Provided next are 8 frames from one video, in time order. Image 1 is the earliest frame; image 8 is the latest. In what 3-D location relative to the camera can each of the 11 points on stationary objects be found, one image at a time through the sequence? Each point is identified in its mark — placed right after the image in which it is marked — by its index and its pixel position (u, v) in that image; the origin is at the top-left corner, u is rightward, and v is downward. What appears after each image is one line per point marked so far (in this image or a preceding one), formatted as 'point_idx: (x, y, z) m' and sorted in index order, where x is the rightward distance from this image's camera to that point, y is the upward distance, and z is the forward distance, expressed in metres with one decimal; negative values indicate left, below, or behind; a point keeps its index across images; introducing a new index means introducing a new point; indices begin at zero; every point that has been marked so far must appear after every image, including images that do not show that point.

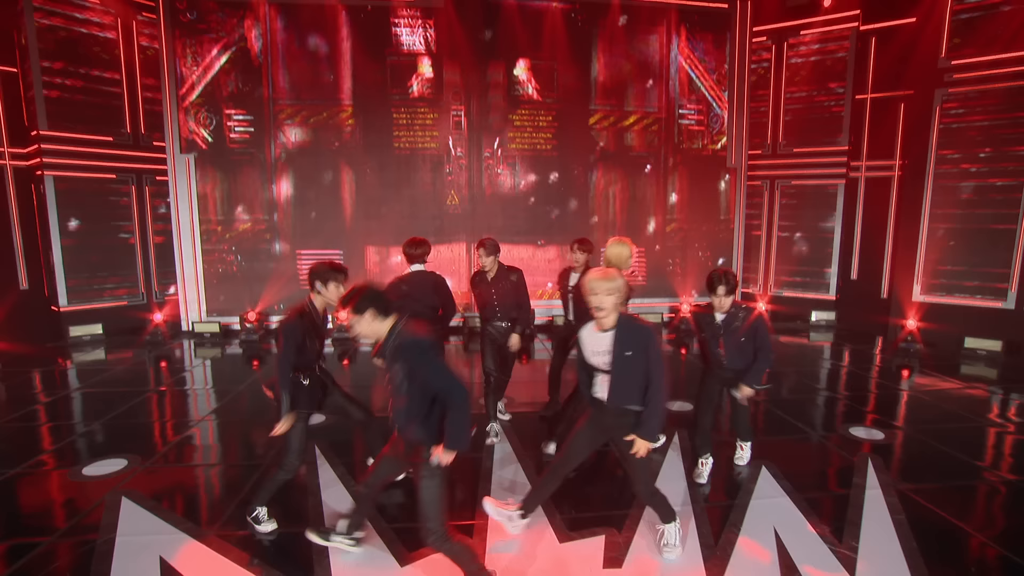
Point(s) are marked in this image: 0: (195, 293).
0: (-5.8, -0.1, +9.4) m
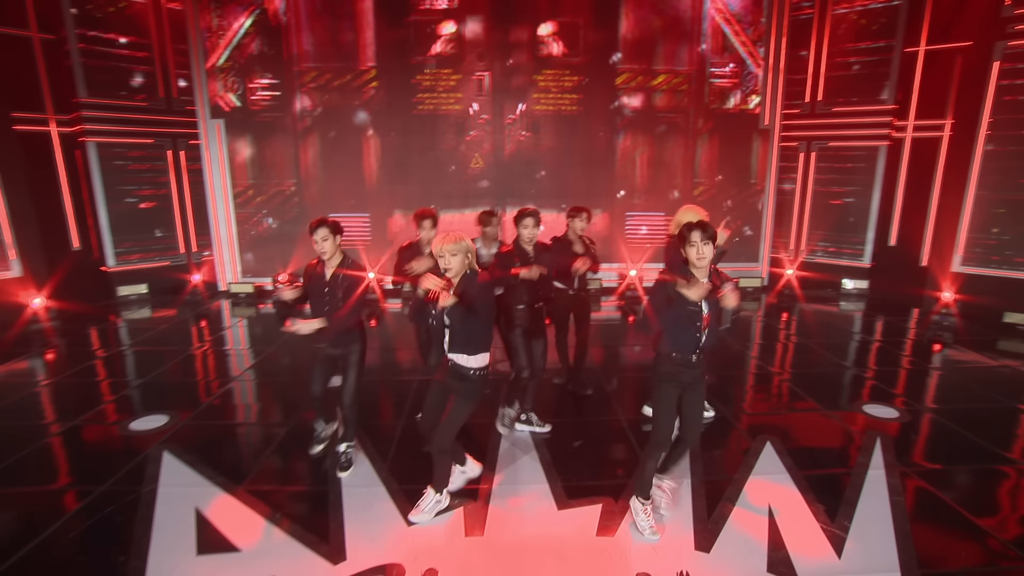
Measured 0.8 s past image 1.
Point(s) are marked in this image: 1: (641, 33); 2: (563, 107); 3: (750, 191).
0: (-5.4, +0.6, +9.9) m
1: (+2.3, +4.5, +9.1) m
2: (+0.9, +3.3, +9.3) m
3: (+4.5, +1.8, +9.7) m
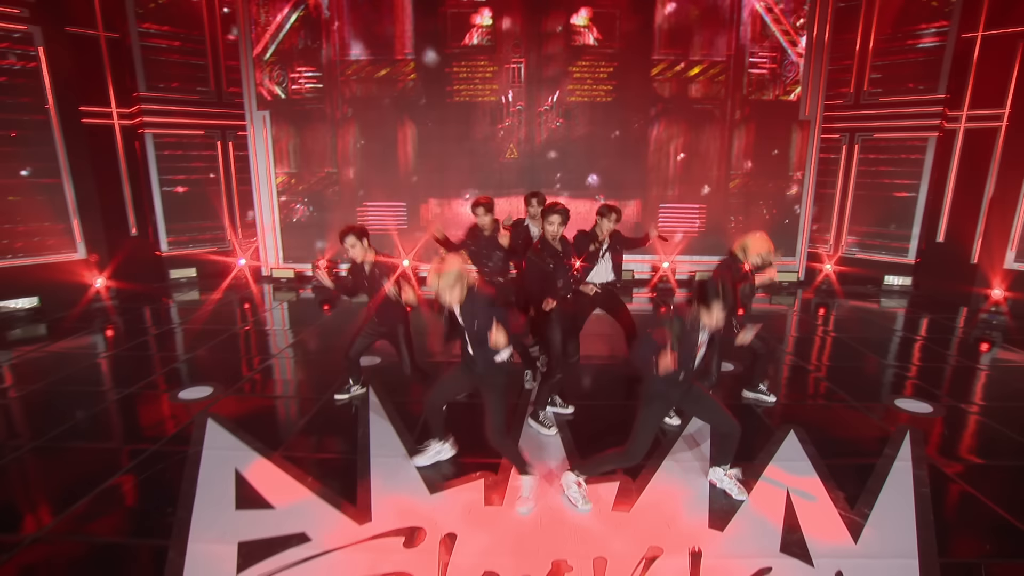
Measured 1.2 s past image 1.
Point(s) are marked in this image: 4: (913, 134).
0: (-4.8, +0.9, +10.3) m
1: (+2.9, +4.6, +9.0) m
2: (+1.5, +3.4, +9.3) m
3: (+5.1, +1.9, +9.4) m
4: (+6.8, +2.6, +8.7) m
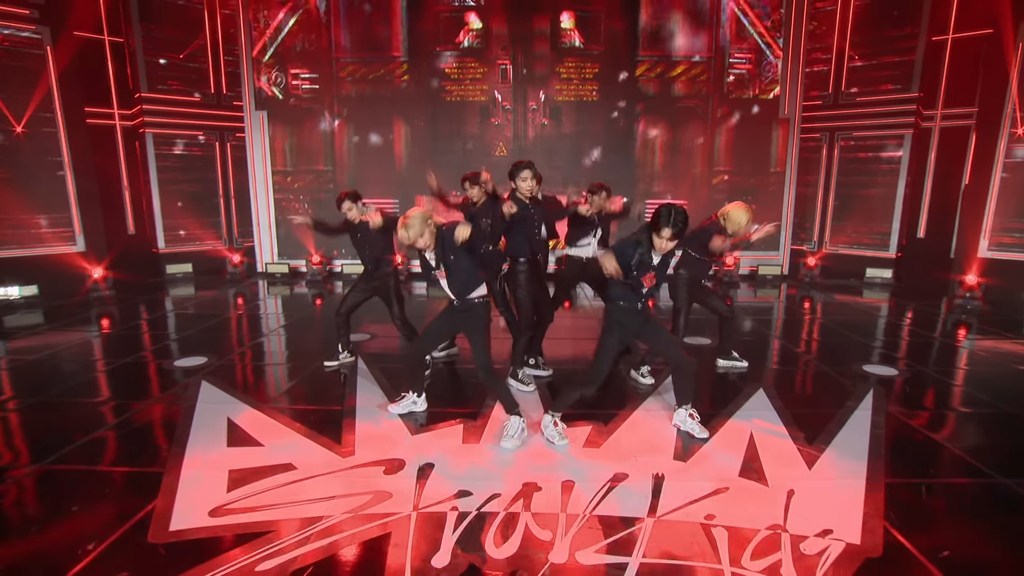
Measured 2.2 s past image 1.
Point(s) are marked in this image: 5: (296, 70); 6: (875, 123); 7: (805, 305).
0: (-5.0, +1.0, +10.5) m
1: (+2.7, +4.7, +9.3) m
2: (+1.3, +3.6, +9.7) m
3: (+4.9, +2.0, +9.7) m
4: (+6.6, +2.7, +9.0) m
5: (-4.1, +4.2, +9.8) m
6: (+6.4, +2.9, +9.0) m
7: (+4.9, -0.3, +8.8) m
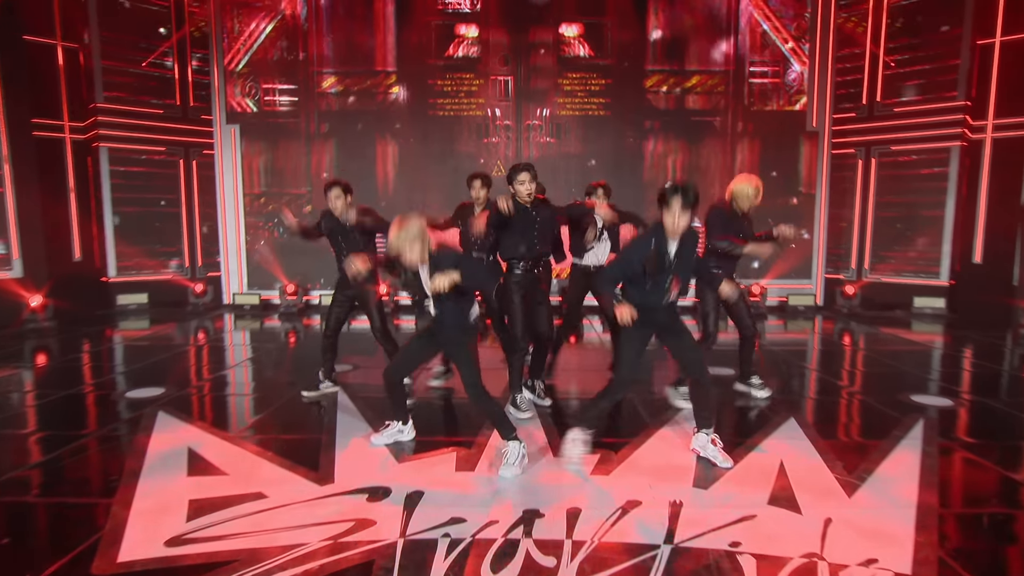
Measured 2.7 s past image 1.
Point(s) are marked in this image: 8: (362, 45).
0: (-5.0, +0.4, +9.4) m
1: (+2.7, +4.2, +8.5) m
2: (+1.3, +3.0, +8.8) m
3: (+4.8, +1.5, +8.7) m
4: (+6.6, +2.2, +8.0) m
5: (-4.1, +3.6, +8.9) m
6: (+6.4, +2.4, +8.1) m
7: (+4.9, -0.7, +7.6) m
8: (-2.5, +4.2, +8.7) m
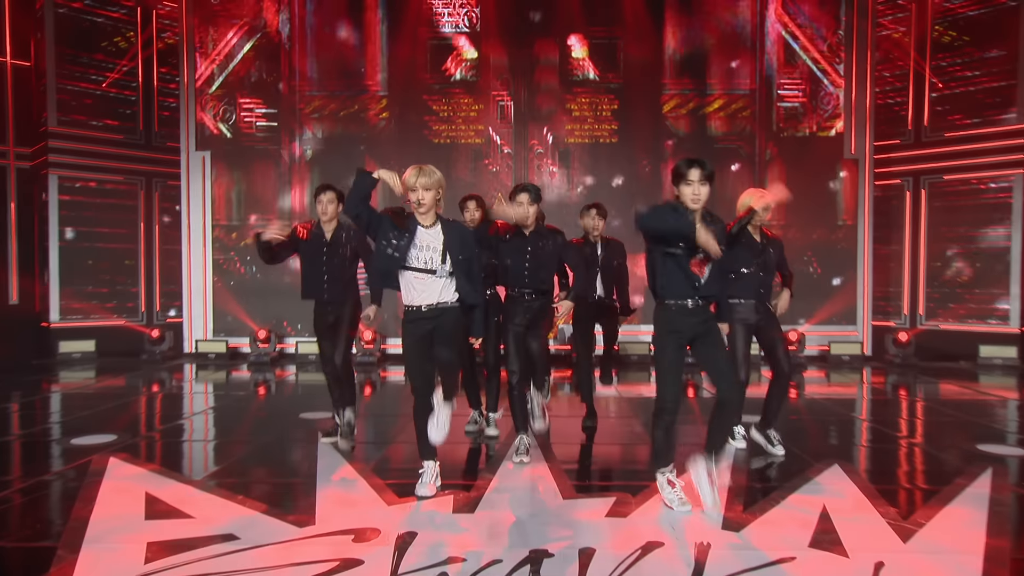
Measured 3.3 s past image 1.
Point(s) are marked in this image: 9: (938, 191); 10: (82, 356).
0: (-5.0, -0.3, +8.2) m
1: (+2.7, +3.5, +7.7) m
2: (+1.4, +2.3, +7.9) m
3: (+4.9, +0.8, +7.7) m
4: (+6.6, +1.6, +7.1) m
5: (-4.1, +2.9, +8.0) m
6: (+6.5, +1.7, +7.2) m
7: (+5.0, -1.3, +6.5) m
8: (-2.5, +3.4, +7.9) m
9: (+6.2, +1.4, +7.5) m
10: (-6.6, -1.1, +7.9) m
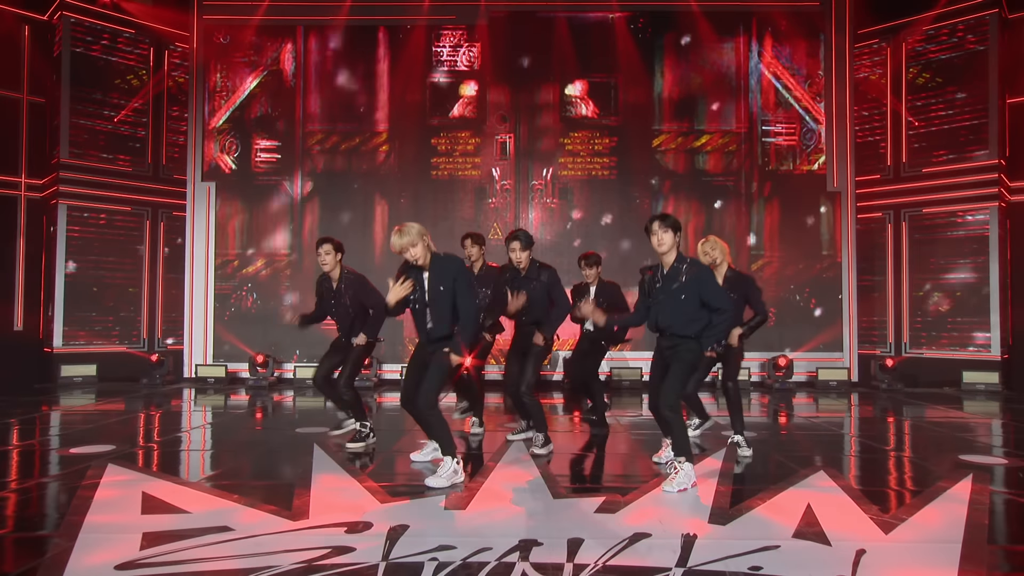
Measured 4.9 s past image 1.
0: (-5.0, -0.8, +8.4) m
1: (+2.7, +3.1, +8.1) m
2: (+1.3, +1.9, +8.2) m
3: (+4.8, +0.4, +8.0) m
4: (+6.6, +1.2, +7.4) m
5: (-4.2, +2.4, +8.3) m
6: (+6.4, +1.3, +7.5) m
7: (+4.9, -1.7, +6.6) m
8: (-2.6, +3.0, +8.2) m
9: (+6.1, +1.0, +7.8) m
10: (-6.6, -1.5, +8.0) m
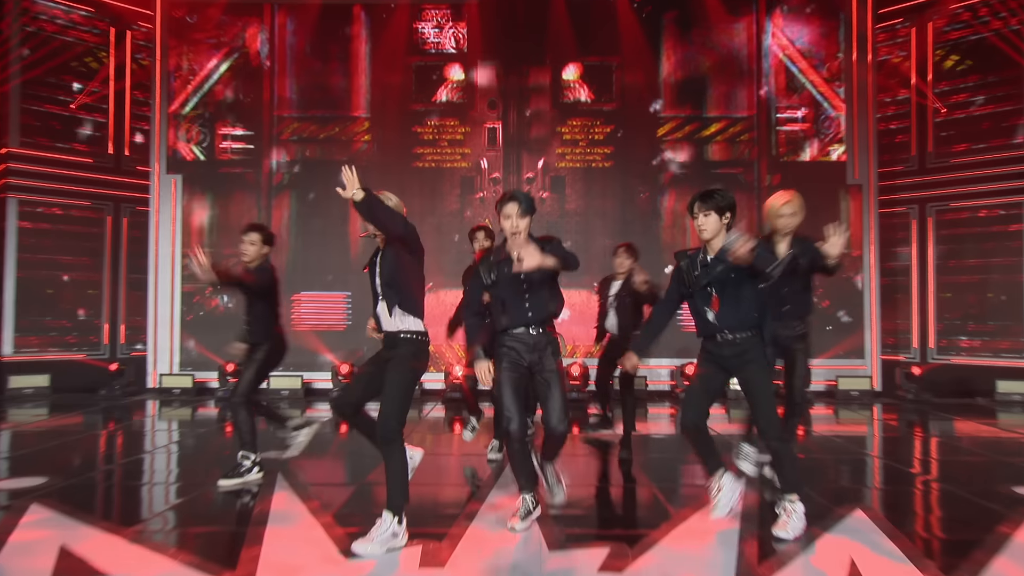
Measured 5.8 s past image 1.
0: (-5.1, -0.8, +7.7) m
1: (+2.6, +3.1, +7.5) m
2: (+1.2, +1.9, +7.5) m
3: (+4.7, +0.4, +7.4) m
4: (+6.5, +1.2, +6.8) m
5: (-4.3, +2.4, +7.6) m
6: (+6.3, +1.3, +6.9) m
7: (+4.8, -1.7, +6.0) m
8: (-2.7, +3.0, +7.6) m
9: (+6.0, +1.0, +7.2) m
10: (-6.7, -1.5, +7.3) m
